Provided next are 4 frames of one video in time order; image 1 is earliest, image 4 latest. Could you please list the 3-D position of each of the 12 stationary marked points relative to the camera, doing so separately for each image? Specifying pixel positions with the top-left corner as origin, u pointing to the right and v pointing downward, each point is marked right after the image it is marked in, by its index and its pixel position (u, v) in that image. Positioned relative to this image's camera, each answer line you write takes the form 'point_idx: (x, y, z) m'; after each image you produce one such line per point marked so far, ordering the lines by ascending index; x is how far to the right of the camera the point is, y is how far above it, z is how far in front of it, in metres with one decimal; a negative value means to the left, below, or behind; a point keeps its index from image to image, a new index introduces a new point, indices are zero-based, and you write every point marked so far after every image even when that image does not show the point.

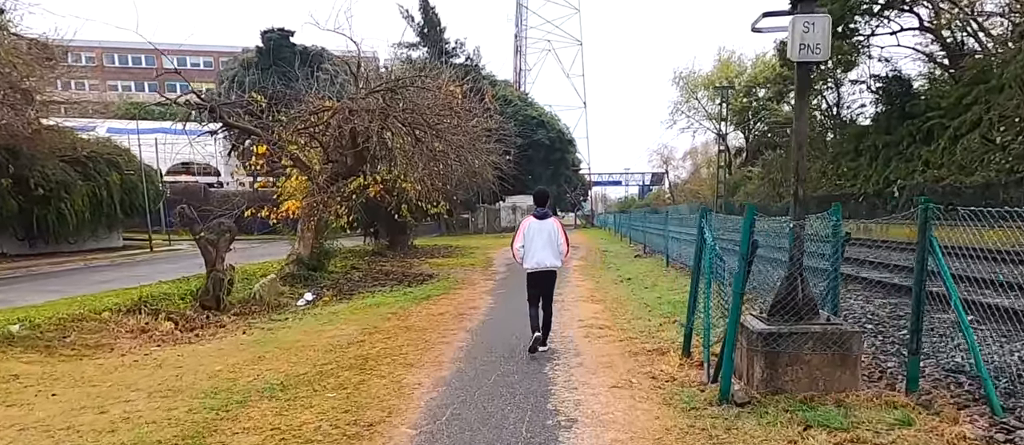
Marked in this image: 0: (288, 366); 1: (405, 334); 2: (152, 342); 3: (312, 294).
0: (-2.1, -1.3, +5.9) m
1: (-1.2, -1.3, +7.2) m
2: (-4.2, -1.4, +7.4) m
3: (-3.6, -1.3, +11.4) m
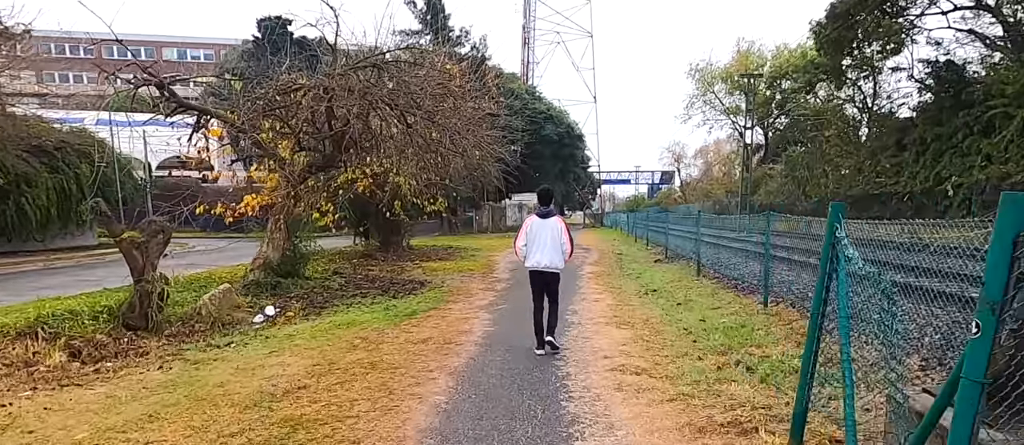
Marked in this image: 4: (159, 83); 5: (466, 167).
0: (-2.1, -1.4, +4.0) m
1: (-1.2, -1.3, +5.3) m
2: (-4.2, -1.4, +5.5) m
3: (-3.5, -1.3, +9.5) m
4: (-5.5, +2.2, +10.0) m
5: (-1.1, +1.3, +15.7) m
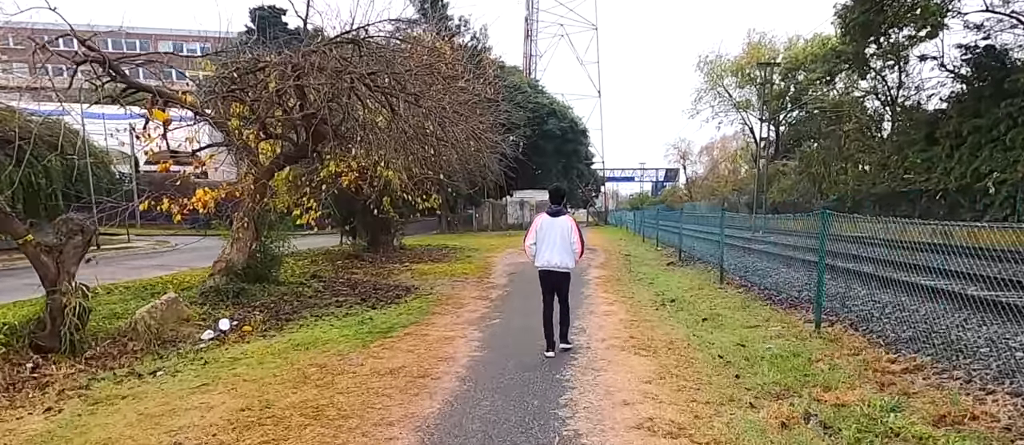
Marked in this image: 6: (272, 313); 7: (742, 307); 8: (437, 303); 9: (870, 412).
0: (-2.2, -1.4, +2.7) m
1: (-1.3, -1.3, +3.9) m
2: (-4.3, -1.4, +4.1) m
3: (-3.6, -1.3, +8.2) m
4: (-5.6, +2.2, +8.6) m
5: (-1.1, +1.4, +14.3) m
6: (-3.3, -1.2, +8.8) m
7: (+2.9, -1.0, +7.9) m
8: (-1.1, -1.2, +9.3) m
9: (+2.1, -1.1, +3.8) m
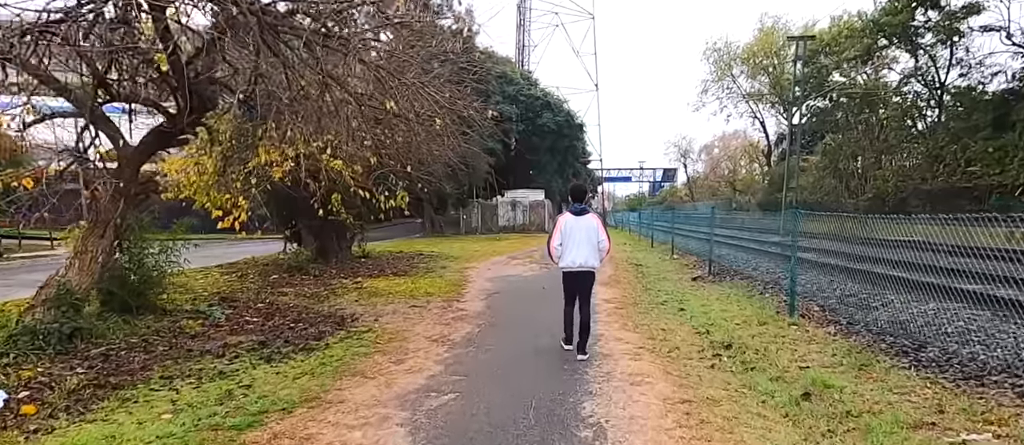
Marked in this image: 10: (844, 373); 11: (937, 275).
0: (-2.4, -1.4, -0.5) m
1: (-1.5, -1.3, +0.7) m
2: (-4.5, -1.4, +0.9) m
3: (-3.9, -1.3, +5.0) m
4: (-5.8, +2.1, +5.4) m
5: (-1.4, +1.3, +11.1) m
6: (-3.6, -1.3, +5.6) m
7: (+2.6, -1.1, +4.7) m
8: (-1.4, -1.2, +6.1) m
9: (+1.9, -1.2, +0.6) m
10: (+2.5, -1.1, +4.7) m
11: (+3.3, -0.4, +4.8) m
